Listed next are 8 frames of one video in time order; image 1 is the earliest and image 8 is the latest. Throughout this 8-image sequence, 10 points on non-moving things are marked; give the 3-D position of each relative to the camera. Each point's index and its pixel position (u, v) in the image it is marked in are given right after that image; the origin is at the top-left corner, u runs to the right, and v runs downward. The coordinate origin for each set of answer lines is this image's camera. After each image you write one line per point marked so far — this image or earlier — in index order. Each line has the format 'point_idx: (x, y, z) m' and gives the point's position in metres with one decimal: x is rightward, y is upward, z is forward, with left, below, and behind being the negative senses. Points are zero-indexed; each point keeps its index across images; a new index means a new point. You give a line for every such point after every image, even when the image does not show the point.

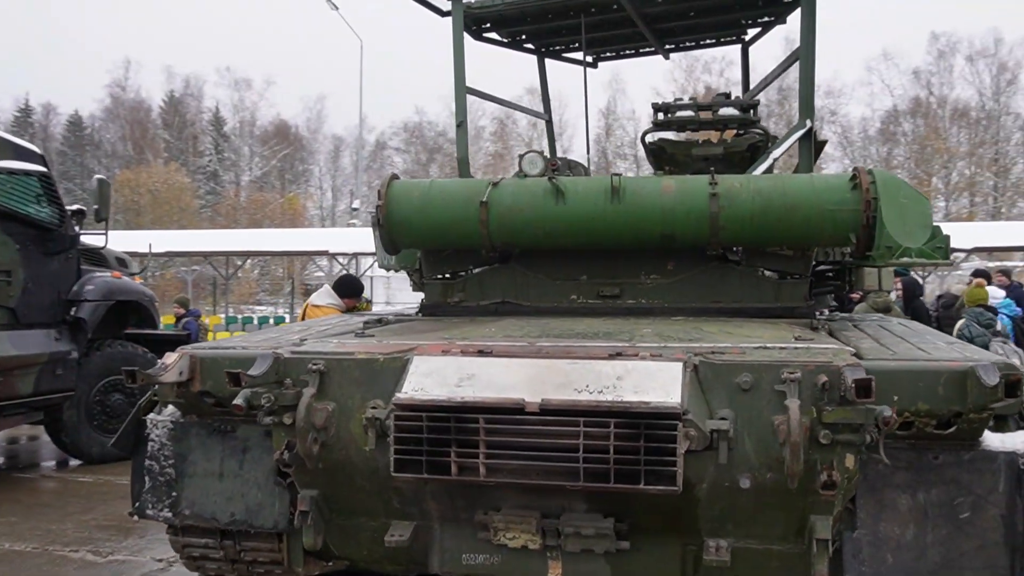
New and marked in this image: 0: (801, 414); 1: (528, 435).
0: (+0.9, -0.4, +3.2) m
1: (+0.1, -0.5, +3.3) m
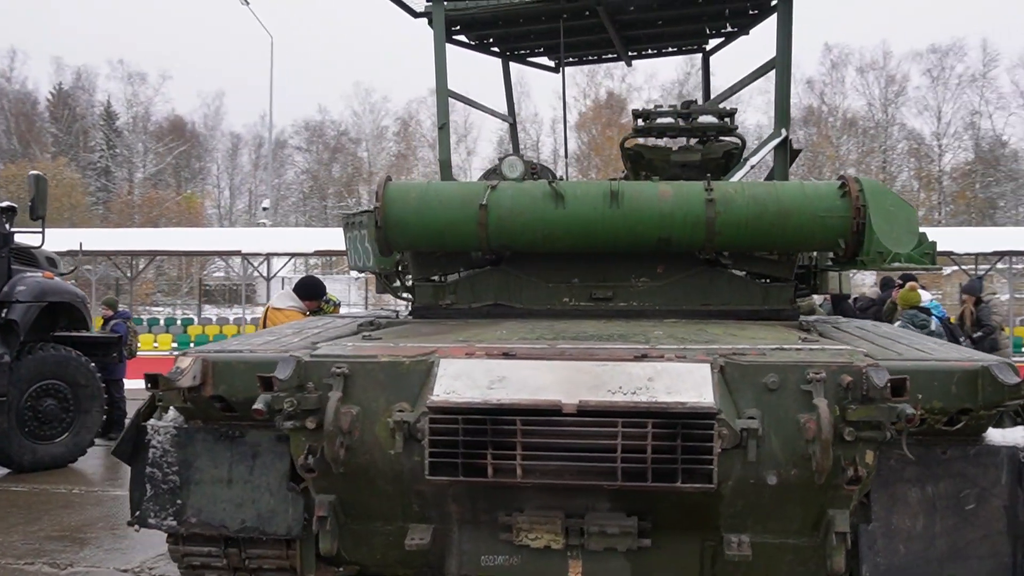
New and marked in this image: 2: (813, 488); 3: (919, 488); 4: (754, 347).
0: (+1.1, -0.4, +3.3) m
1: (+0.2, -0.5, +3.3) m
2: (+1.1, -0.7, +3.4) m
3: (+1.5, -0.7, +3.5) m
4: (+0.9, -0.2, +3.7) m
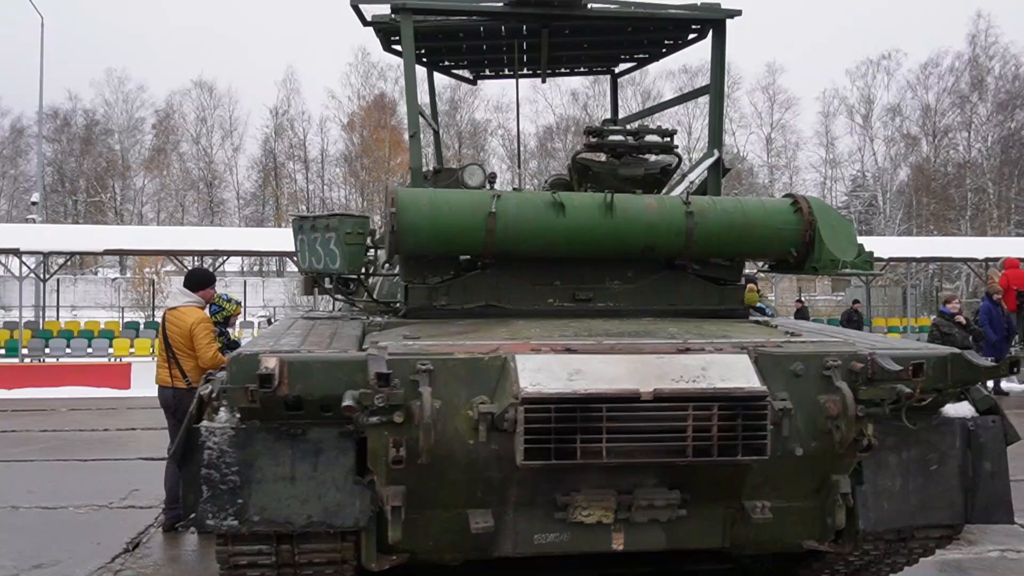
0: (+1.4, -0.4, +4.0) m
1: (+0.5, -0.5, +3.7) m
2: (+1.3, -0.7, +4.1) m
3: (+1.7, -0.7, +4.3) m
4: (+1.1, -0.2, +4.3) m
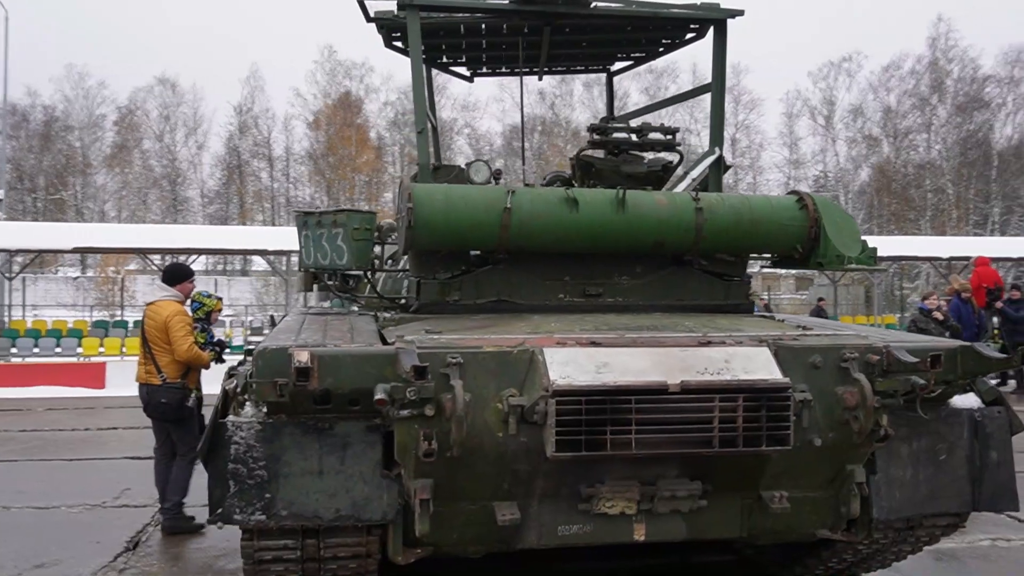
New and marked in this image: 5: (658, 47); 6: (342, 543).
0: (+1.5, -0.4, +4.1) m
1: (+0.6, -0.5, +3.8) m
2: (+1.4, -0.7, +4.2) m
3: (+1.8, -0.7, +4.4) m
4: (+1.2, -0.2, +4.4) m
5: (+1.0, +1.7, +7.0) m
6: (-0.7, -1.1, +4.0) m
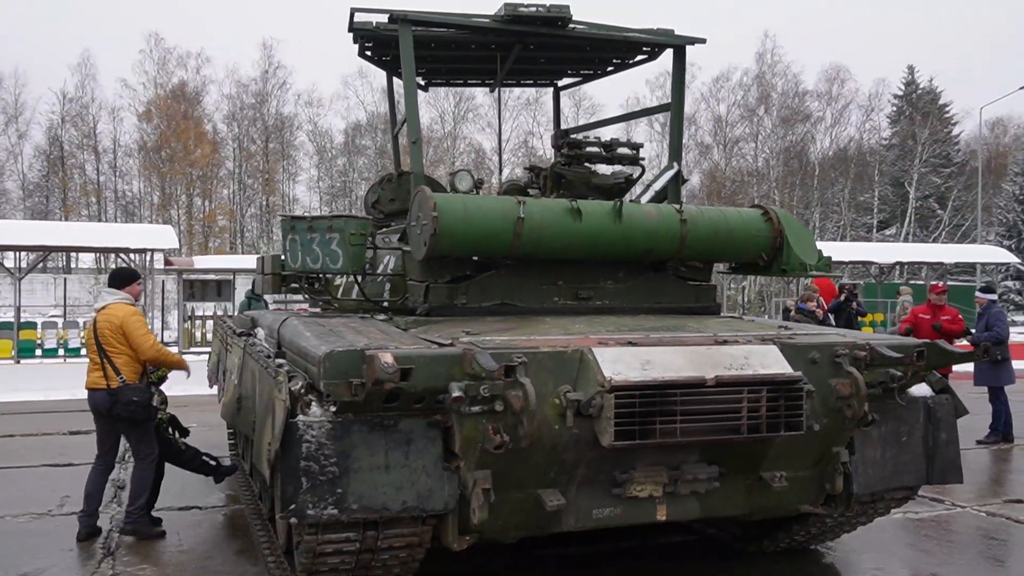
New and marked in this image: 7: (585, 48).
0: (+1.6, -0.4, +4.7) m
1: (+0.9, -0.5, +4.3) m
2: (+1.6, -0.7, +4.8) m
3: (+1.9, -0.7, +5.1) m
4: (+1.4, -0.2, +4.9) m
5: (+0.7, +1.7, +7.5) m
6: (-0.5, -1.1, +4.3) m
7: (+0.5, +1.7, +7.0) m
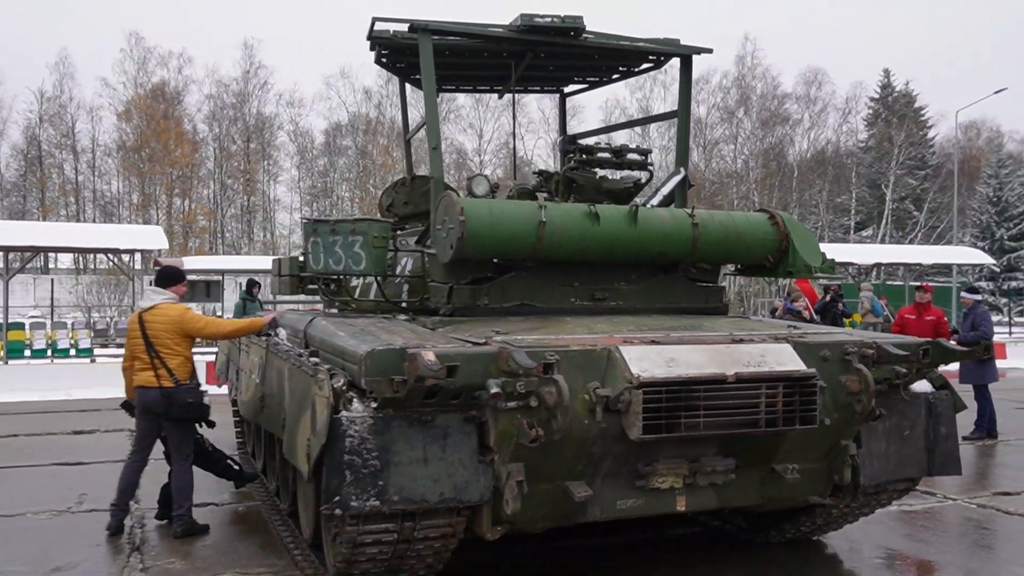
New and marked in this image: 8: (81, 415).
0: (+1.8, -0.4, +4.9) m
1: (+1.0, -0.5, +4.5) m
2: (+1.7, -0.7, +5.0) m
3: (+2.0, -0.7, +5.3) m
4: (+1.5, -0.2, +5.2) m
5: (+0.8, +1.7, +7.7) m
6: (-0.4, -1.1, +4.5) m
7: (+0.6, +1.7, +7.2) m
8: (-5.3, -1.6, +11.8) m
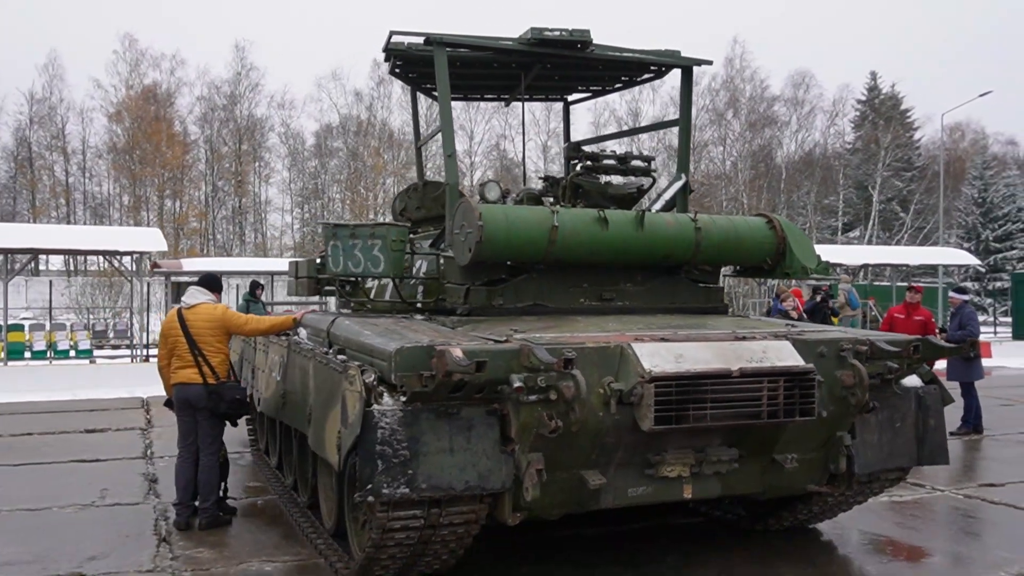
0: (+1.9, -0.4, +5.3) m
1: (+1.1, -0.5, +4.8) m
2: (+1.8, -0.7, +5.4) m
3: (+2.1, -0.7, +5.6) m
4: (+1.6, -0.2, +5.5) m
5: (+0.9, +1.7, +8.0) m
6: (-0.3, -1.1, +4.8) m
7: (+0.7, +1.7, +7.5) m
8: (-5.3, -1.6, +12.1) m
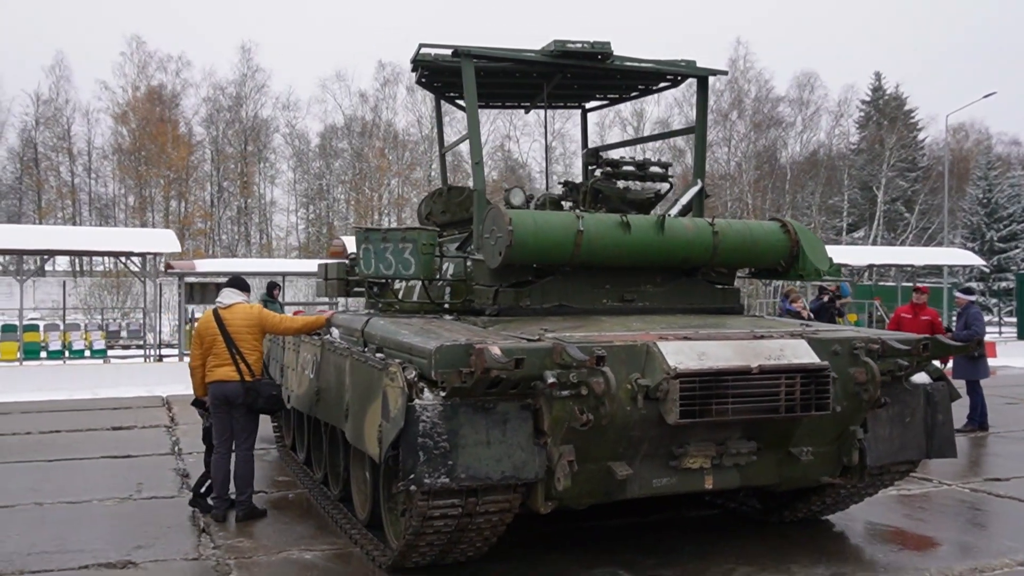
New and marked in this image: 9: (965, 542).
0: (+2.0, -0.5, +5.6) m
1: (+1.3, -0.5, +5.1) m
2: (+2.0, -0.7, +5.6) m
3: (+2.3, -0.7, +5.9) m
4: (+1.7, -0.3, +5.8) m
5: (+1.0, +1.7, +8.3) m
6: (-0.1, -1.1, +5.1) m
7: (+0.8, +1.7, +7.8) m
8: (-5.1, -1.6, +12.4) m
9: (+3.0, -1.7, +6.5) m
